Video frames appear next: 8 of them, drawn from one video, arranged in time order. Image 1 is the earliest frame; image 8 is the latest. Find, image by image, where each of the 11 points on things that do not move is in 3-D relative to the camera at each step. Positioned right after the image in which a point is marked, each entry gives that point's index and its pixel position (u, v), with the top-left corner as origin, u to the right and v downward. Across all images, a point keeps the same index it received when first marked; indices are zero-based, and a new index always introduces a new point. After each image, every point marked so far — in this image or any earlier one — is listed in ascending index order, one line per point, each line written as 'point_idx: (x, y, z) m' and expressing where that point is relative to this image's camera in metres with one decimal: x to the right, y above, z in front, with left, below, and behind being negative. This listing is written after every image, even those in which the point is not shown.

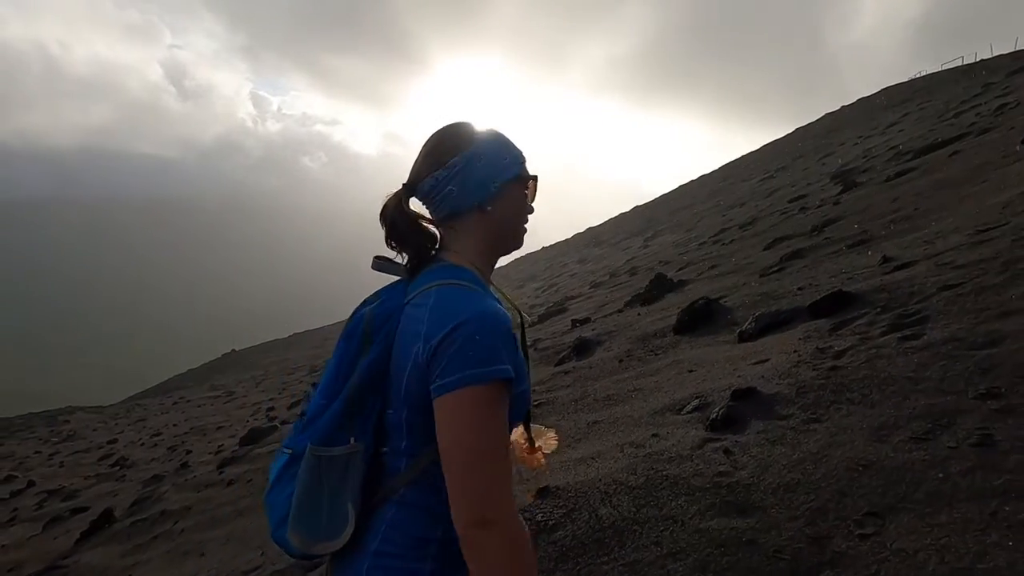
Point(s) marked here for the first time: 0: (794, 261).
0: (+4.1, +0.4, +10.4) m
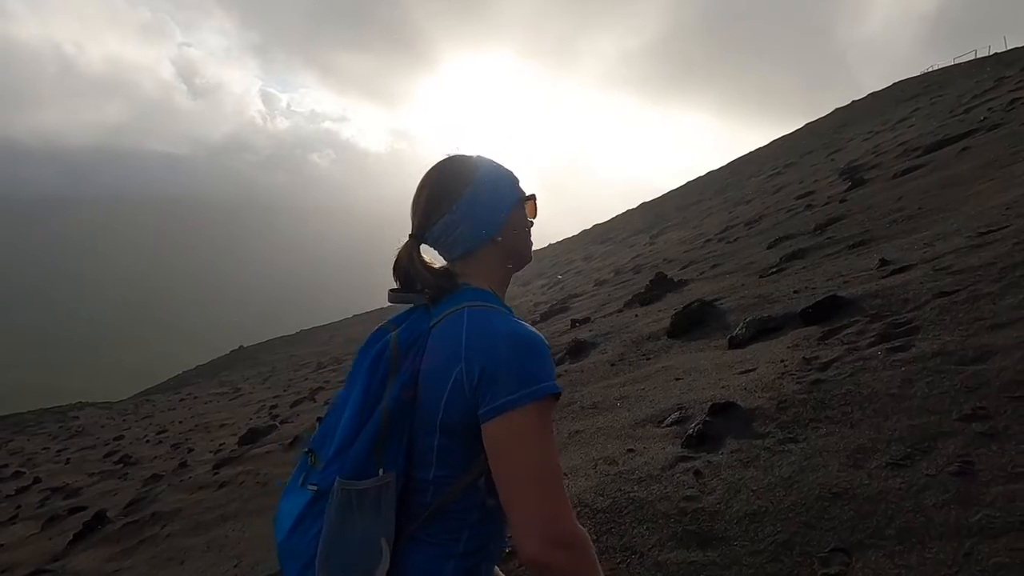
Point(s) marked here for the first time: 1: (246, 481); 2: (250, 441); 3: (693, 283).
0: (+4.0, +0.4, +10.2) m
1: (-3.8, -2.7, +10.1) m
2: (-5.7, -3.4, +15.8) m
3: (+3.4, +0.1, +13.5) m
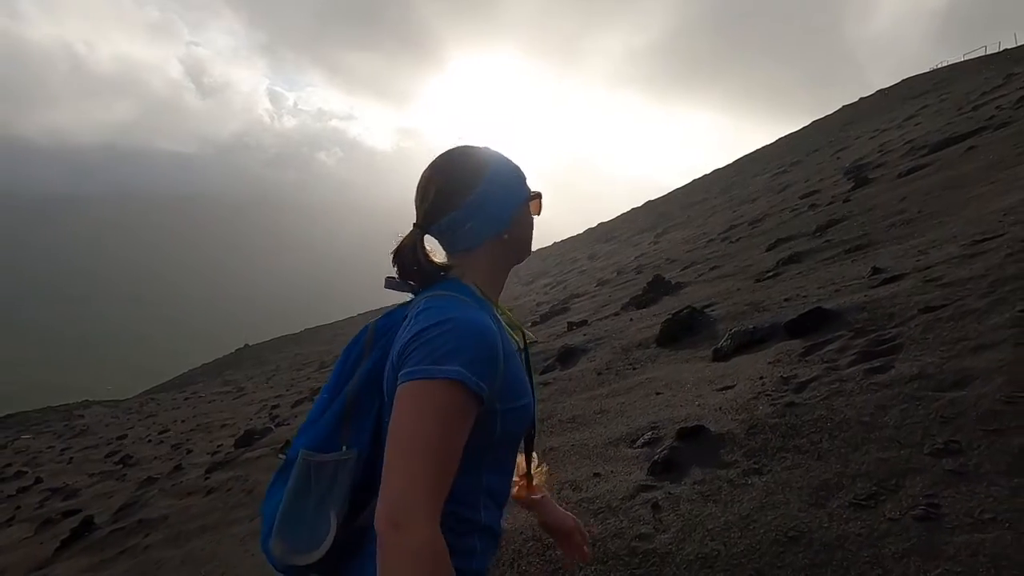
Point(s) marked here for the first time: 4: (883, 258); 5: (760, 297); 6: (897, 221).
0: (+3.9, +0.3, +10.0) m
1: (-3.9, -2.8, +10.0) m
2: (-5.8, -3.4, +15.7) m
3: (+3.3, 0.0, +13.3) m
4: (+3.7, +0.3, +7.1) m
5: (+2.8, -0.1, +8.0) m
6: (+5.5, +1.0, +10.3) m
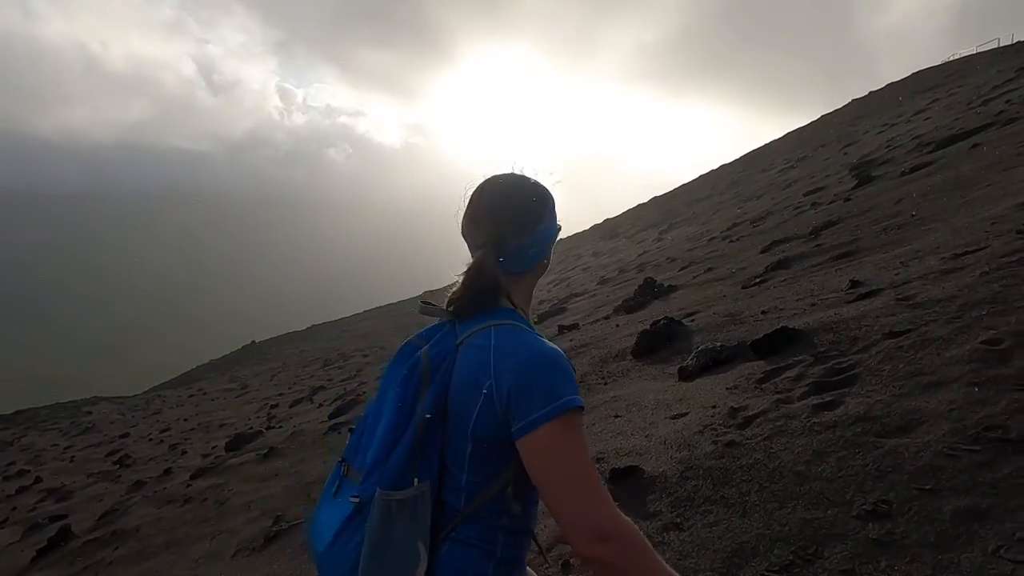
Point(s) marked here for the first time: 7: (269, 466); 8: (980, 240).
0: (+3.6, +0.2, +9.7) m
1: (-4.2, -2.9, +9.8) m
2: (-6.0, -3.5, +15.6) m
3: (+3.1, 0.0, +13.1) m
4: (+3.4, +0.2, +6.9) m
5: (+2.5, -0.2, +7.8) m
6: (+5.2, +0.9, +10.0) m
7: (-3.7, -2.7, +10.9) m
8: (+4.1, +0.4, +6.2) m
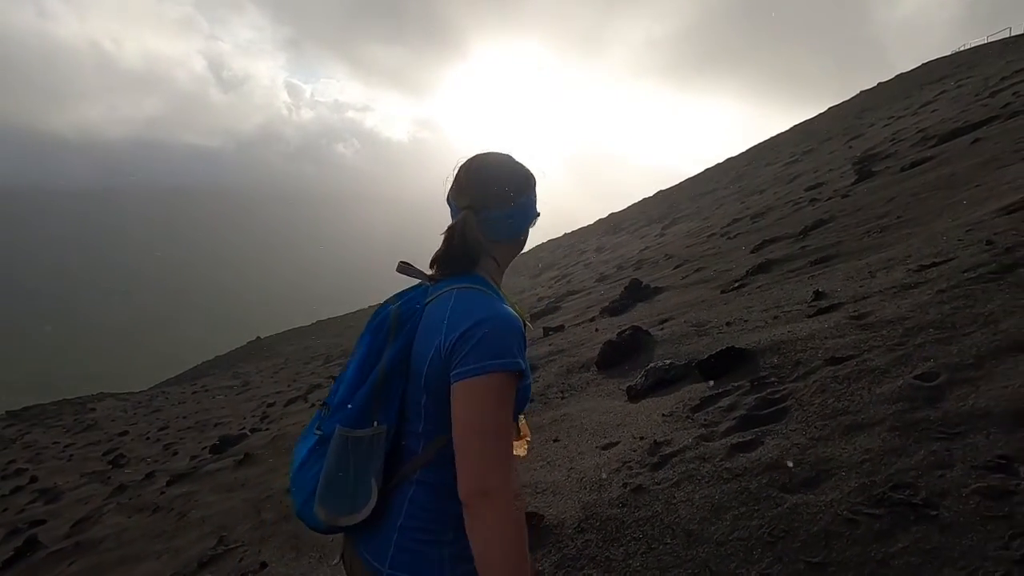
0: (+3.2, +0.1, +9.4) m
1: (-4.5, -2.9, +9.6) m
2: (-6.3, -3.5, +15.4) m
3: (+2.7, -0.1, +12.8) m
4: (+3.0, +0.1, +6.5) m
5: (+2.1, -0.3, +7.5) m
6: (+4.9, +0.8, +9.6) m
7: (-4.0, -2.8, +10.7) m
8: (+3.6, +0.3, +5.9) m
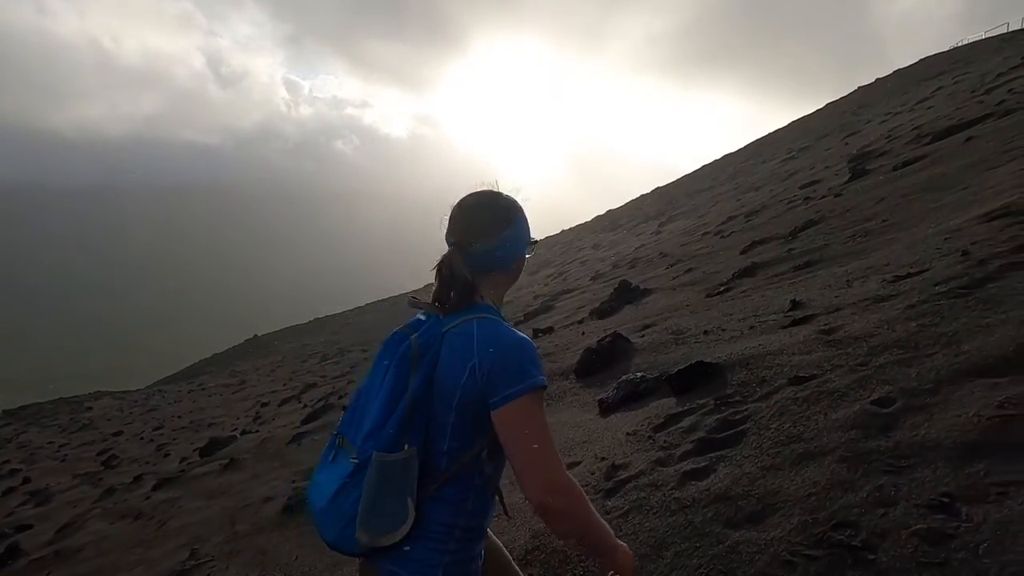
0: (+3.0, +0.1, +9.3) m
1: (-4.8, -3.0, +9.6) m
2: (-6.5, -3.6, +15.4) m
3: (+2.5, -0.1, +12.7) m
4: (+2.7, 0.0, +6.5) m
5: (+1.8, -0.4, +7.4) m
6: (+4.6, +0.8, +9.6) m
7: (-4.3, -2.8, +10.6) m
8: (+3.4, +0.2, +5.8) m
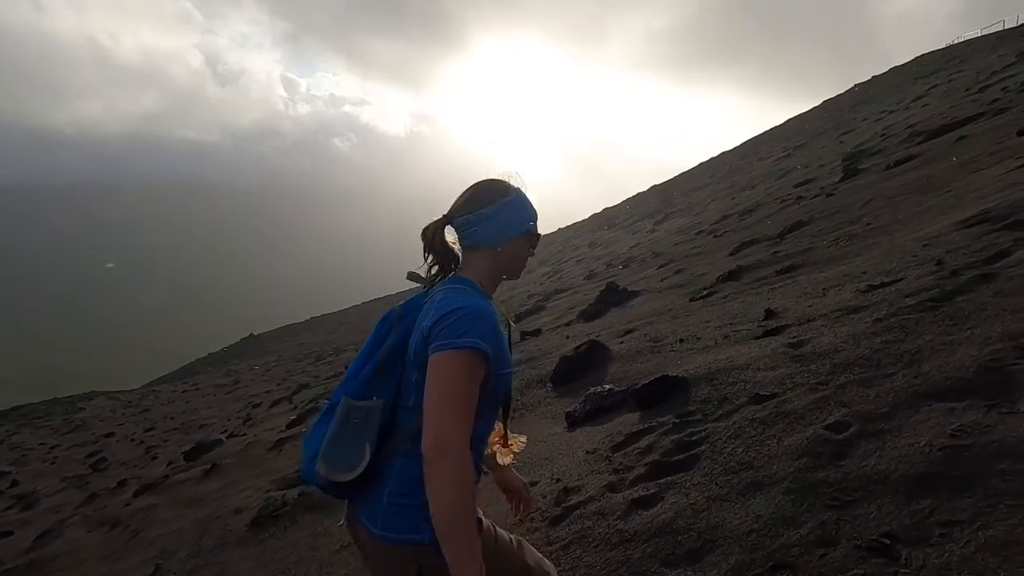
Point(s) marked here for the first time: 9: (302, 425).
0: (+2.7, 0.0, +9.2) m
1: (-5.0, -3.1, +9.4) m
2: (-6.7, -3.6, +15.3) m
3: (+2.3, -0.1, +12.6) m
4: (+2.5, 0.0, +6.4) m
5: (+1.6, -0.4, +7.3) m
6: (+4.4, +0.7, +9.4) m
7: (-4.5, -2.9, +10.5) m
8: (+3.2, +0.2, +5.7) m
9: (-4.2, -2.7, +14.3) m
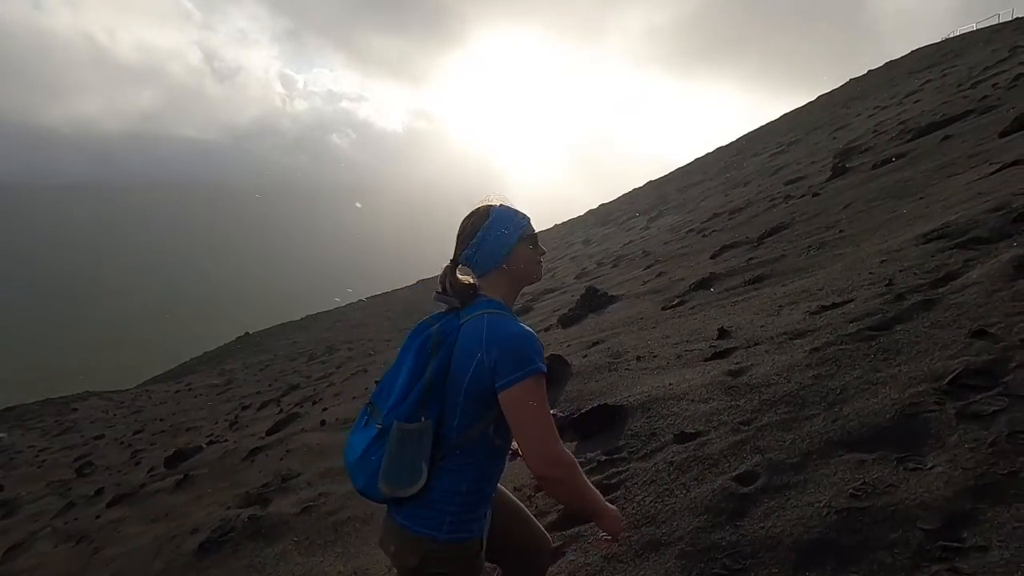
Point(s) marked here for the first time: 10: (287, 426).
0: (+2.3, -0.1, +9.1) m
1: (-5.4, -3.2, +9.3) m
2: (-7.1, -3.7, +15.1) m
3: (+1.9, -0.2, +12.4) m
4: (+2.1, -0.2, +6.2) m
5: (+1.2, -0.6, +7.2) m
6: (+4.0, +0.6, +9.3) m
7: (-4.9, -3.0, +10.4) m
8: (+2.8, 0.0, +5.5) m
9: (-4.6, -2.8, +14.2) m
10: (-4.6, -2.8, +14.8) m
